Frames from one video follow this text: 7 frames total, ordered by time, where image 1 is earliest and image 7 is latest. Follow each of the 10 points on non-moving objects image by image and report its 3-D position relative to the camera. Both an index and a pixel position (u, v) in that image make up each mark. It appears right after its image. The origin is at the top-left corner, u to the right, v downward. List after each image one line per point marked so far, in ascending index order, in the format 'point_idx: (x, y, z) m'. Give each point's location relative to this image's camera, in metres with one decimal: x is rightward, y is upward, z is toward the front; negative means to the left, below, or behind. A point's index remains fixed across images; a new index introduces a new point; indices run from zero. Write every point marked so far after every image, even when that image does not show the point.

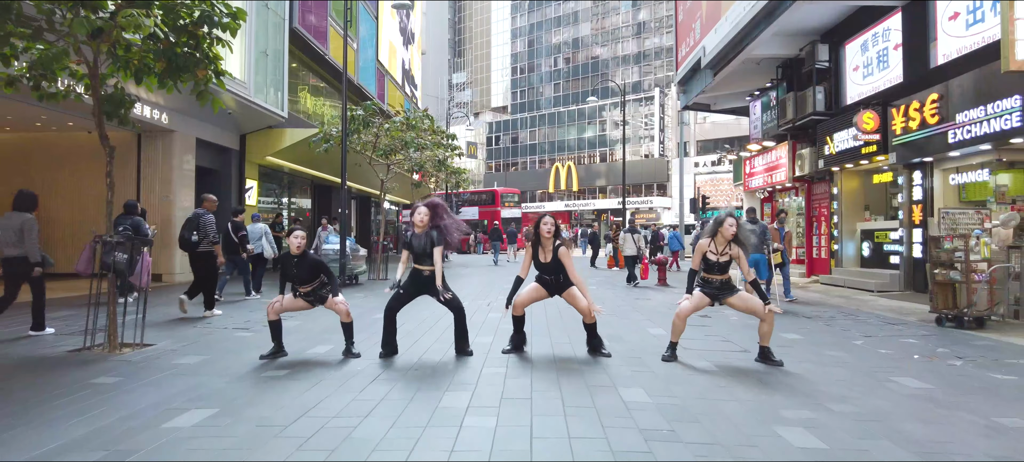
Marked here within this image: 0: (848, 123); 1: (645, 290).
0: (+7.1, +2.3, +14.3) m
1: (+2.9, -1.3, +14.6) m
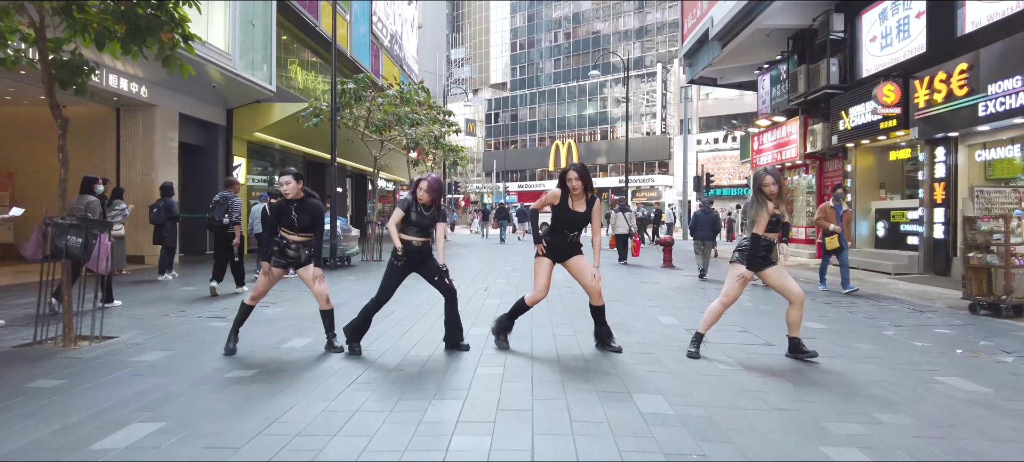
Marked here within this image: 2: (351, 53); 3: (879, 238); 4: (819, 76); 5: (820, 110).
0: (+7.1, +2.7, +13.6) m
1: (+2.9, -0.8, +14.0) m
2: (-4.6, +5.1, +19.5) m
3: (+7.6, -0.1, +14.1) m
4: (+6.6, +3.3, +14.6) m
5: (+7.1, +2.8, +15.8) m
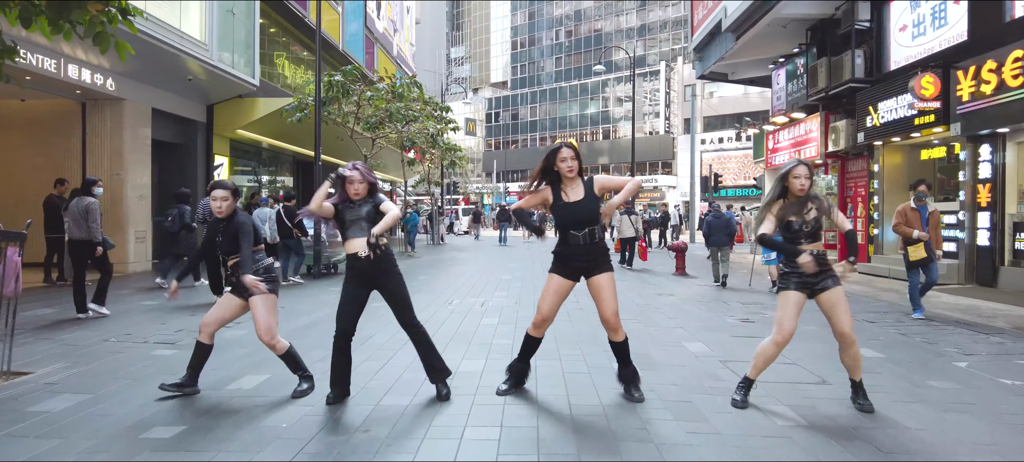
0: (+7.1, +2.6, +12.5) m
1: (+2.9, -0.9, +12.9) m
2: (-4.6, +5.0, +18.5) m
3: (+7.6, -0.2, +13.0) m
4: (+6.6, +3.2, +13.5) m
5: (+7.1, +2.7, +14.7) m
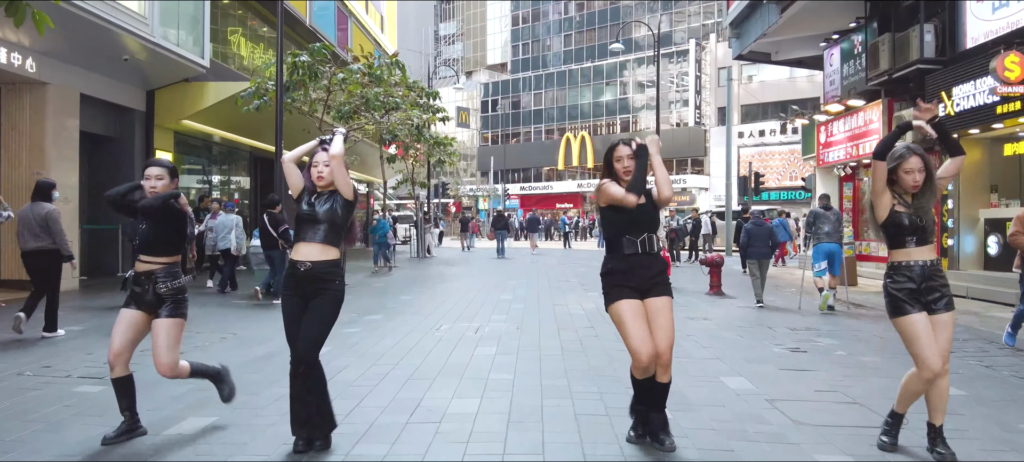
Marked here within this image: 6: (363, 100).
0: (+7.1, +2.4, +10.3) m
1: (+2.9, -1.1, +10.7) m
2: (-4.6, +4.9, +16.3) m
3: (+7.6, -0.4, +10.8) m
4: (+6.6, +3.1, +11.3) m
5: (+7.2, +2.6, +12.5) m
6: (-2.5, +2.2, +11.5) m
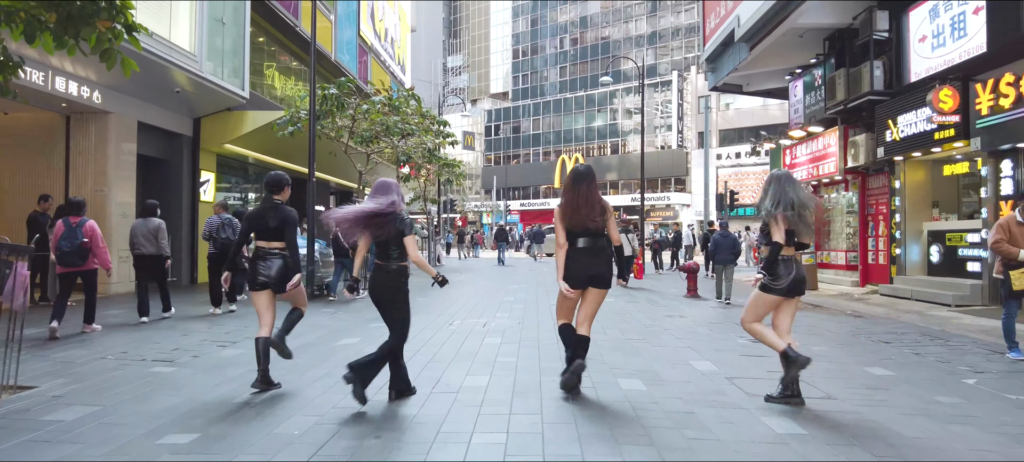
0: (+7.1, +2.3, +11.9) m
1: (+2.9, -1.3, +12.2) m
2: (-4.6, +4.5, +18.0) m
3: (+7.6, -0.6, +12.3) m
4: (+6.7, +2.9, +13.0) m
5: (+7.2, +2.3, +14.1) m
6: (-2.5, +2.0, +13.0) m
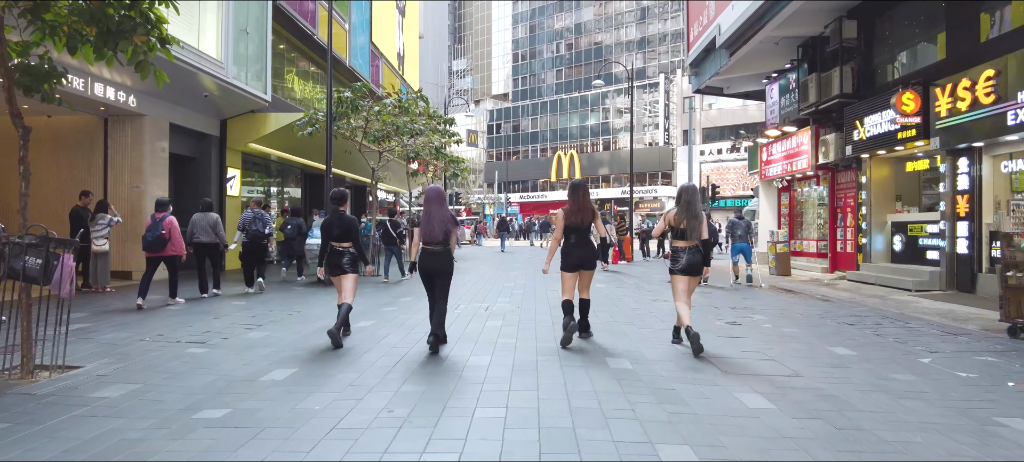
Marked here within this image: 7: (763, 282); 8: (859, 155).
0: (+7.1, +2.4, +13.1) m
1: (+2.9, -1.1, +13.5) m
2: (-4.6, +4.8, +19.1) m
3: (+7.6, -0.4, +13.5) m
4: (+6.6, +3.0, +14.1) m
5: (+7.2, +2.5, +15.3) m
6: (-2.5, +2.2, +14.2) m
7: (+5.3, -1.1, +14.4) m
8: (+7.1, +1.6, +14.0) m
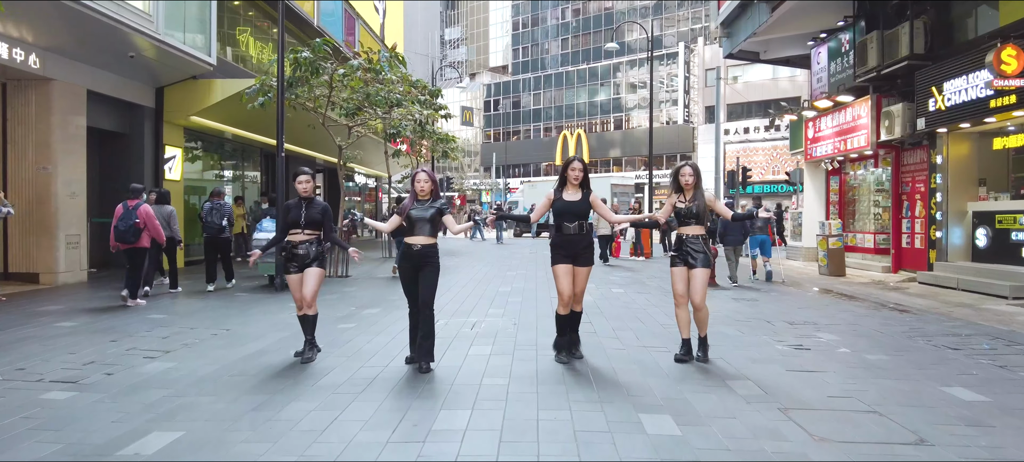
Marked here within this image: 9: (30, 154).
0: (+7.1, +2.5, +10.5) m
1: (+2.8, -1.0, +11.0) m
2: (-4.6, +5.0, +16.5) m
3: (+7.6, -0.3, +11.0) m
4: (+6.6, +3.2, +11.6) m
5: (+7.1, +2.7, +12.7) m
6: (-2.5, +2.3, +11.7) m
7: (+5.3, -0.9, +11.9) m
8: (+7.1, +1.7, +11.4) m
9: (-7.4, +1.2, +10.5) m
